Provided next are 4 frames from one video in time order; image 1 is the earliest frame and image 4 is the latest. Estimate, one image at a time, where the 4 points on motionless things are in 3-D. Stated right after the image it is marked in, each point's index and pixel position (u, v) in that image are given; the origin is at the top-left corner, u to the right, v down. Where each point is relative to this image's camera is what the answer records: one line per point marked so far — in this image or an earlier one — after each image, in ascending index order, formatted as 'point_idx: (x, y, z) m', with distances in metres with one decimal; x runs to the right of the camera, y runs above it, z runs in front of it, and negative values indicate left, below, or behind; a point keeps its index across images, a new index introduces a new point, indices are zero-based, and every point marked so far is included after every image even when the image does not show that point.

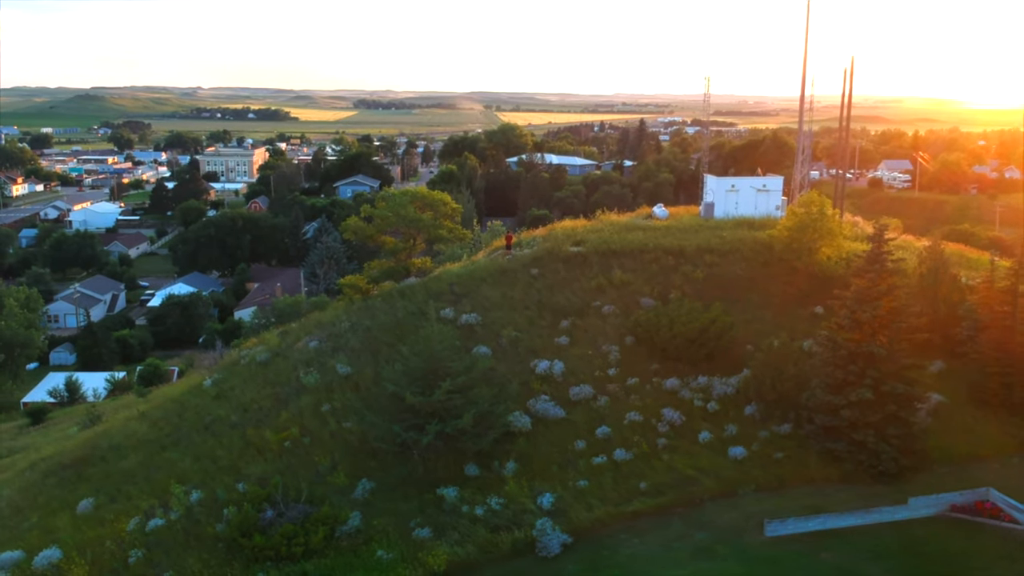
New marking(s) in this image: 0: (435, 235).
0: (-1.0, +0.7, +10.2) m
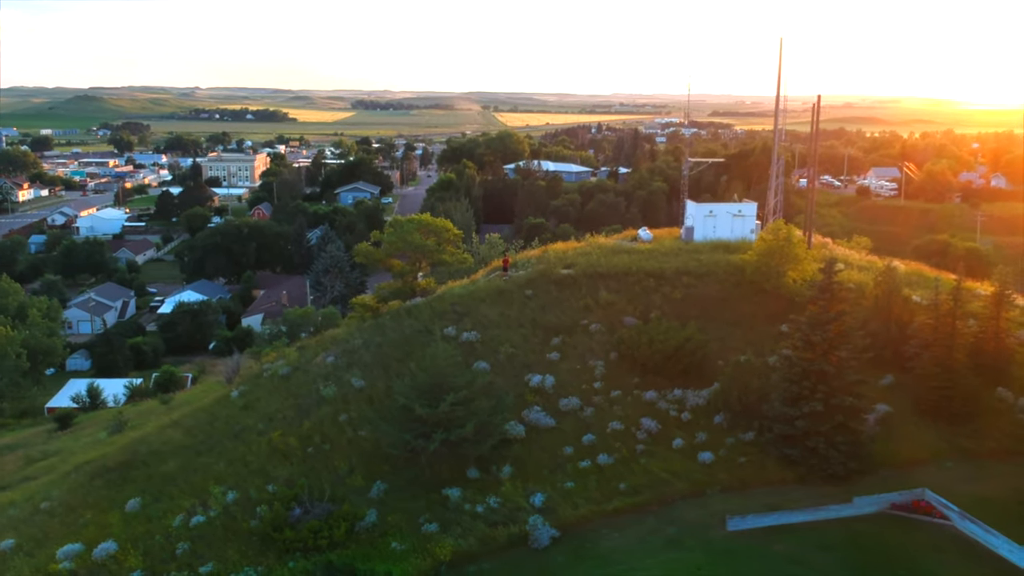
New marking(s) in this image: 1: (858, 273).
0: (-1.1, +0.4, +11.1) m
1: (+4.7, +0.2, +10.4) m
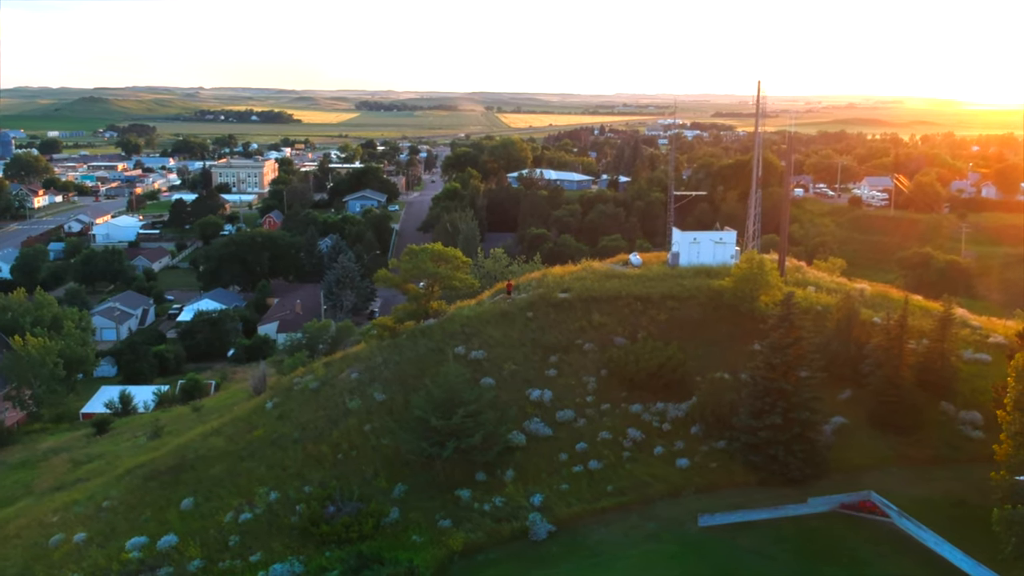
0: (-1.0, +0.1, +12.3) m
1: (+4.7, -0.1, +11.6) m
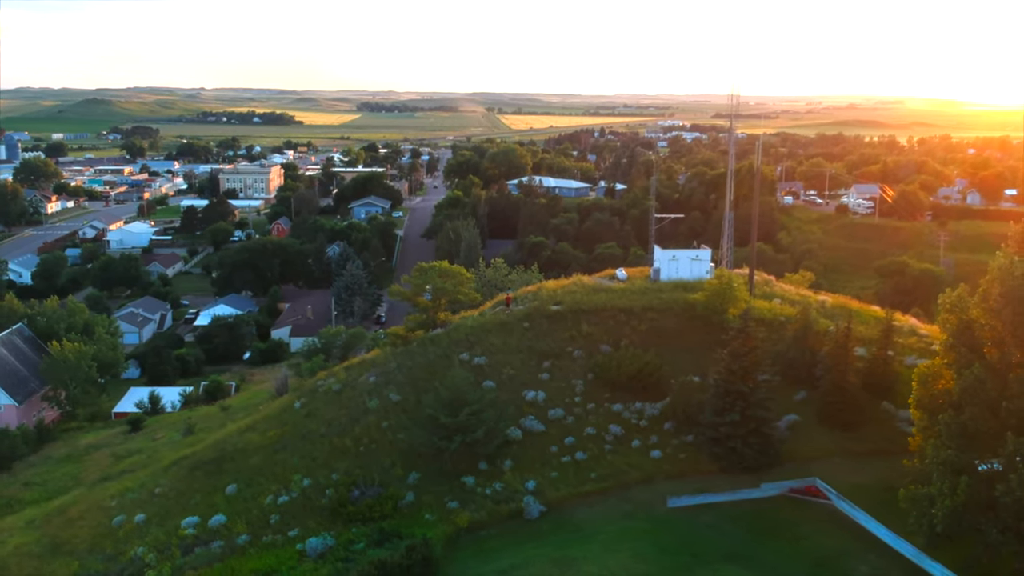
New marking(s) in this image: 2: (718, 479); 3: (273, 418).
0: (-1.0, -0.1, +13.7) m
1: (+4.7, -0.3, +13.0) m
2: (+2.7, -2.5, +9.9) m
3: (-3.7, -2.0, +11.8) m
